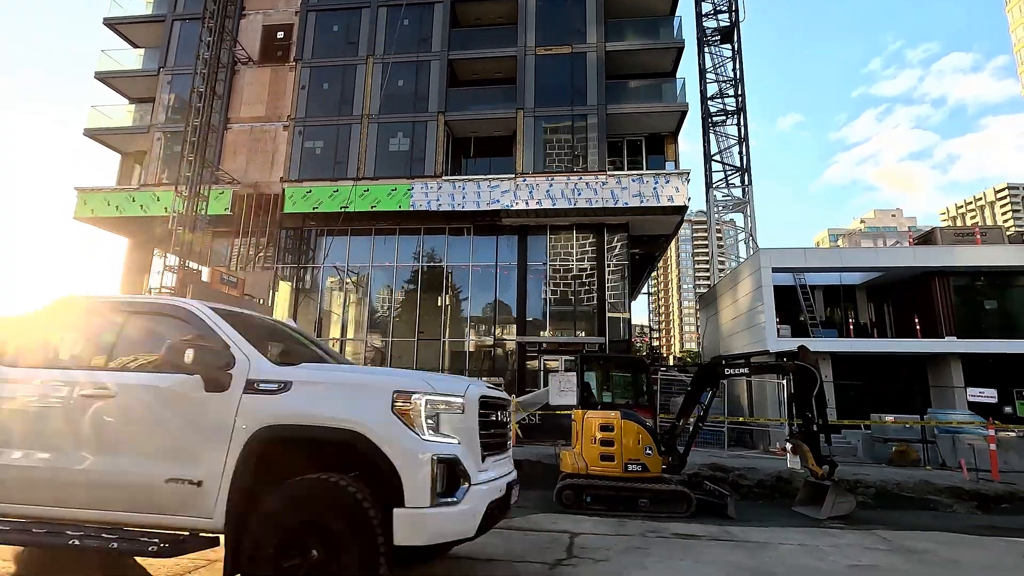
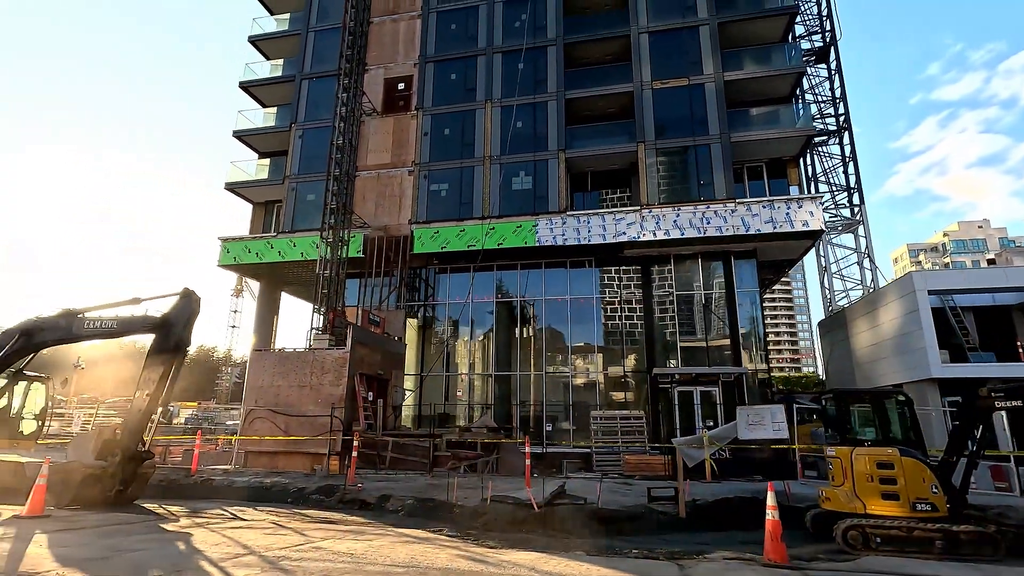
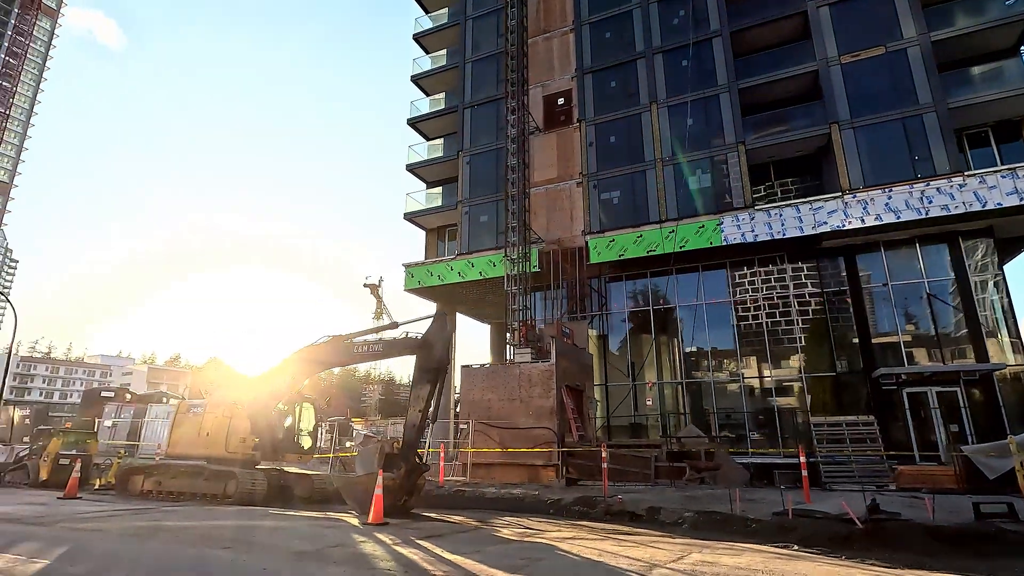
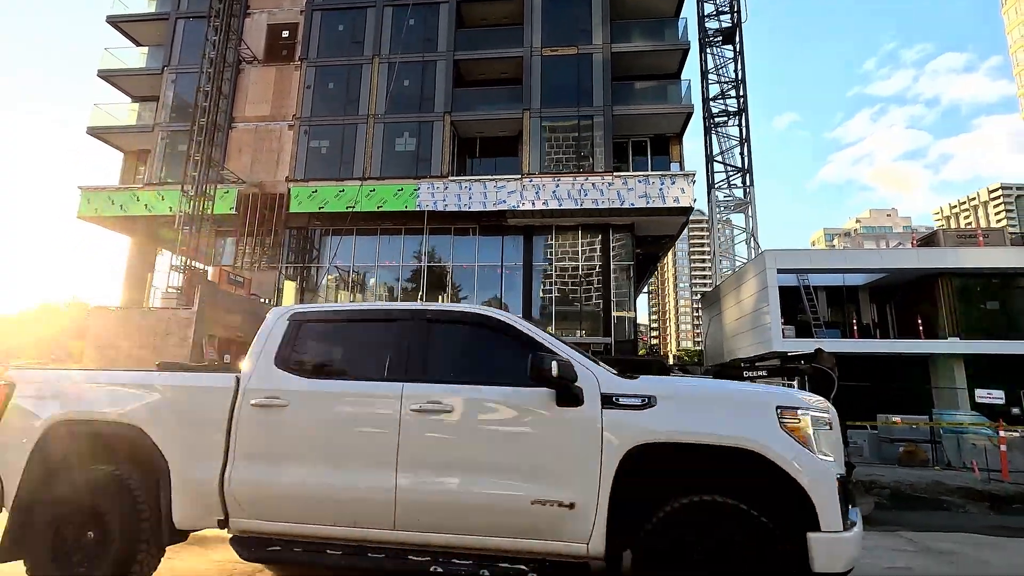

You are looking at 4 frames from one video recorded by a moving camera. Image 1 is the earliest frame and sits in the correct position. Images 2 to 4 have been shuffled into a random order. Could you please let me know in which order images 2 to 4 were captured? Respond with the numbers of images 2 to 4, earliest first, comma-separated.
4, 2, 3
